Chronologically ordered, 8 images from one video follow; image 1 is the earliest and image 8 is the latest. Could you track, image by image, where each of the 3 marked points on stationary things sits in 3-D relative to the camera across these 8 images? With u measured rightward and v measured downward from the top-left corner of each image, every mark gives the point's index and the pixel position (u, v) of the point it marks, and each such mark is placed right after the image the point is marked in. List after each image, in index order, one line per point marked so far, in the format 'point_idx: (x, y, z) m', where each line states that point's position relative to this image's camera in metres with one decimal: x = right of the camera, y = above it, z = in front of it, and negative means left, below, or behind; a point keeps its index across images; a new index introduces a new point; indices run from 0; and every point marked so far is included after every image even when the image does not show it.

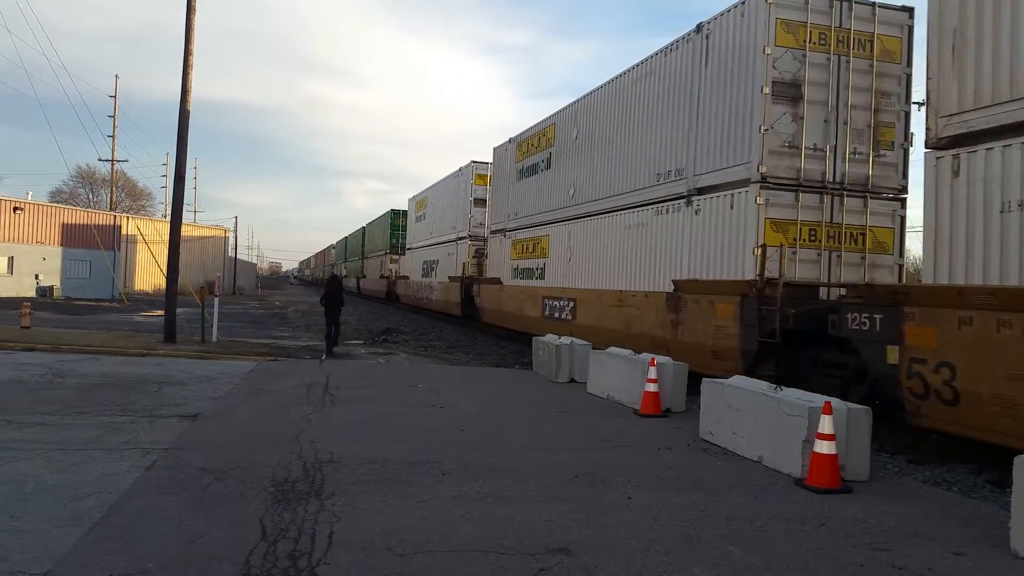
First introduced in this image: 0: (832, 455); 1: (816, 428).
0: (+2.7, -1.4, +5.8) m
1: (+2.6, -1.2, +6.0) m
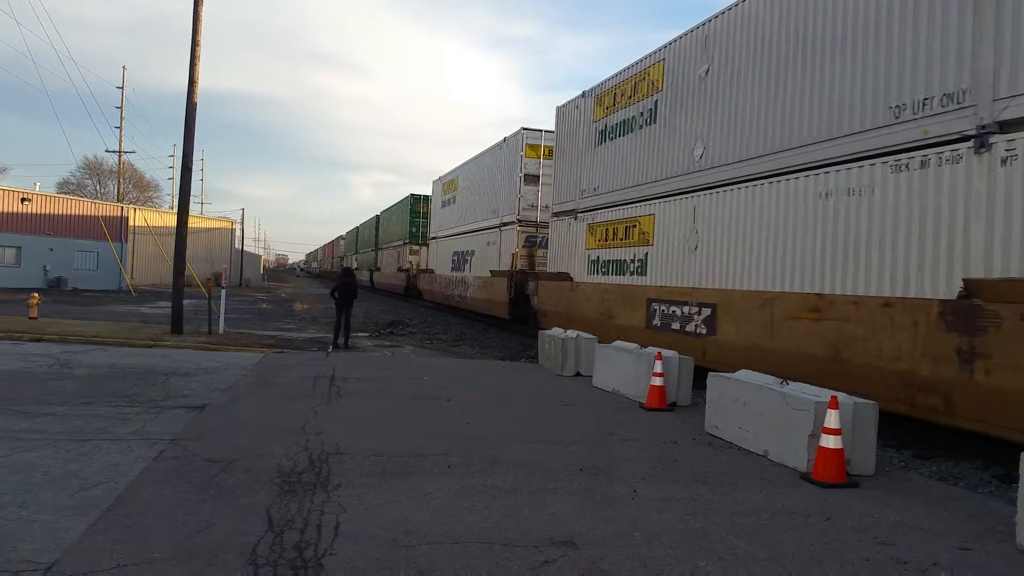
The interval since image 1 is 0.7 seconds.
0: (+2.7, -1.3, +5.8) m
1: (+2.7, -1.2, +6.0) m
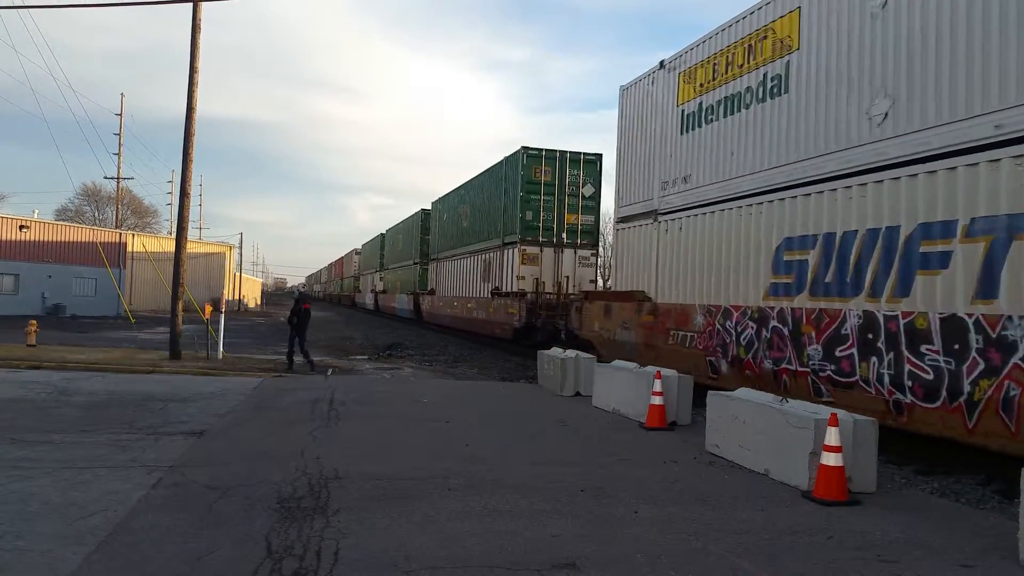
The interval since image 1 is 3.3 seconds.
0: (+2.7, -1.5, +5.8) m
1: (+2.7, -1.3, +6.0) m
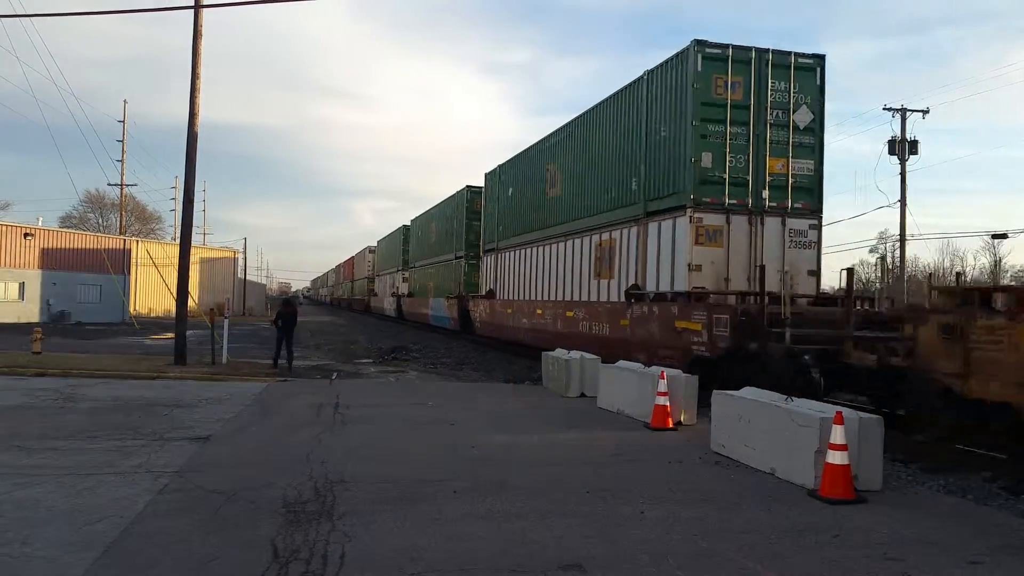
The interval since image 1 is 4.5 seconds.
0: (+2.8, -1.5, +5.7) m
1: (+2.7, -1.3, +6.0) m
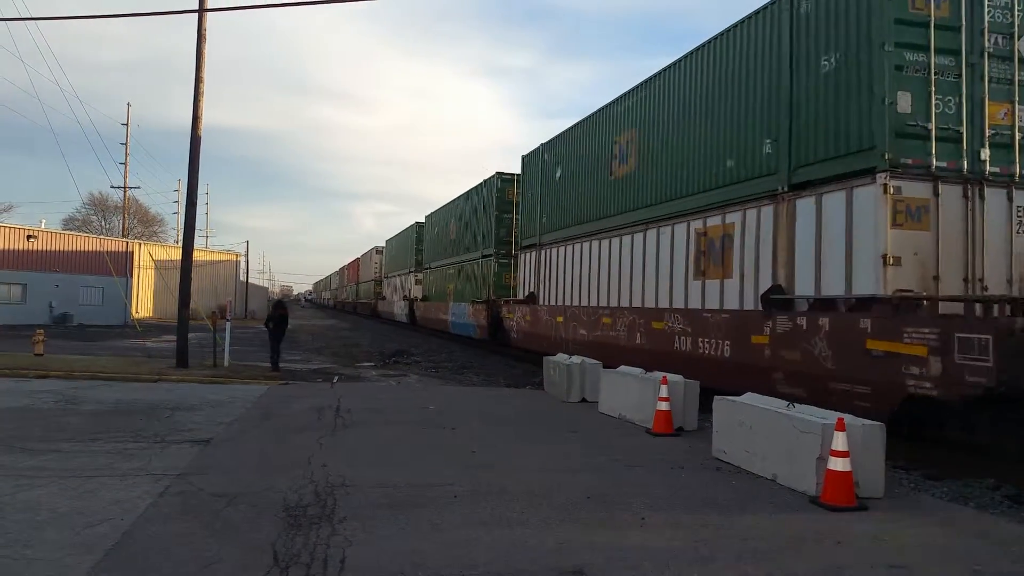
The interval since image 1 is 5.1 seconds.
0: (+2.8, -1.5, +5.7) m
1: (+2.7, -1.3, +5.9) m
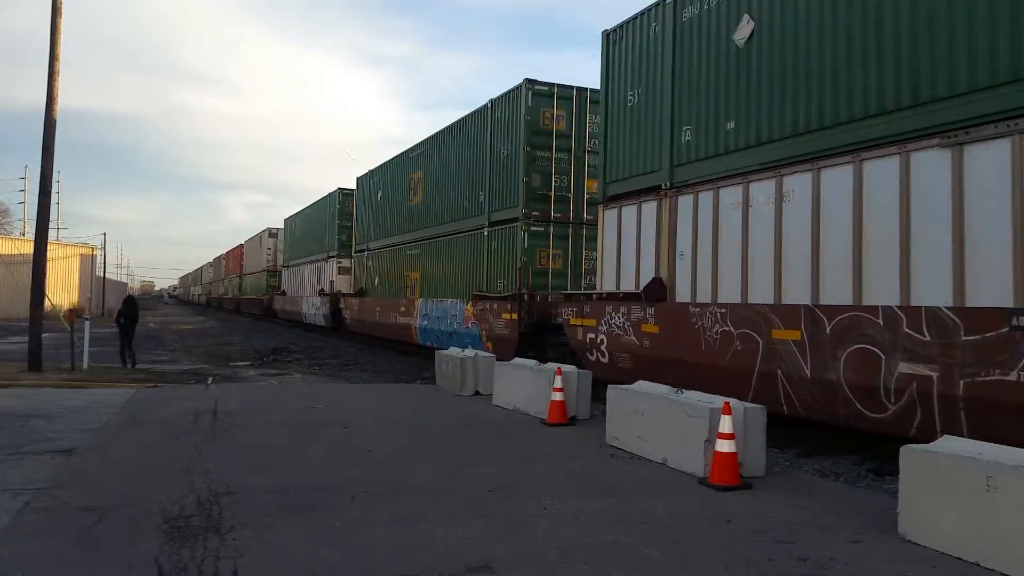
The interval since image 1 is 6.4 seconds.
0: (+1.9, -1.4, +6.1) m
1: (+1.8, -1.3, +6.3) m
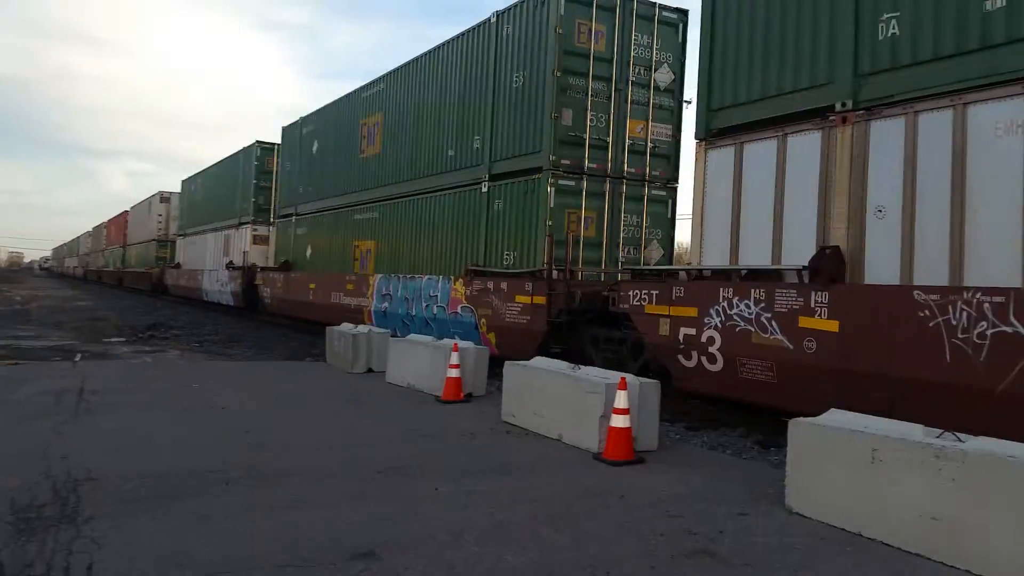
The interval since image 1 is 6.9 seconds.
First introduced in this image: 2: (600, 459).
0: (+1.3, -1.2, +5.8) m
1: (+1.2, -1.1, +6.0) m
2: (+1.1, -1.5, +5.9) m
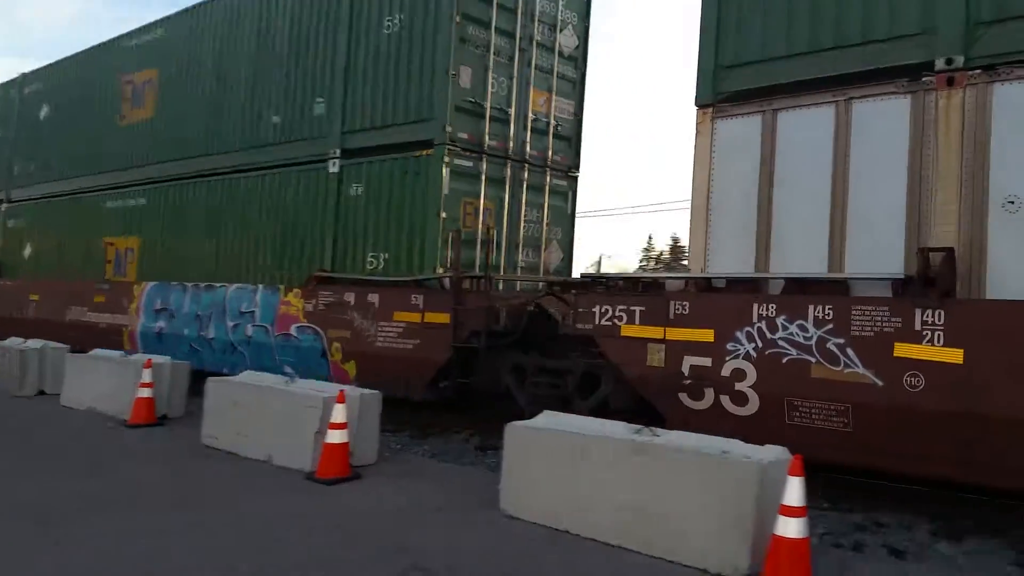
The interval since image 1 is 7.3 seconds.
0: (+0.4, -1.3, +4.9) m
1: (+0.2, -1.2, +5.0) m
2: (+0.2, -1.6, +4.9) m
